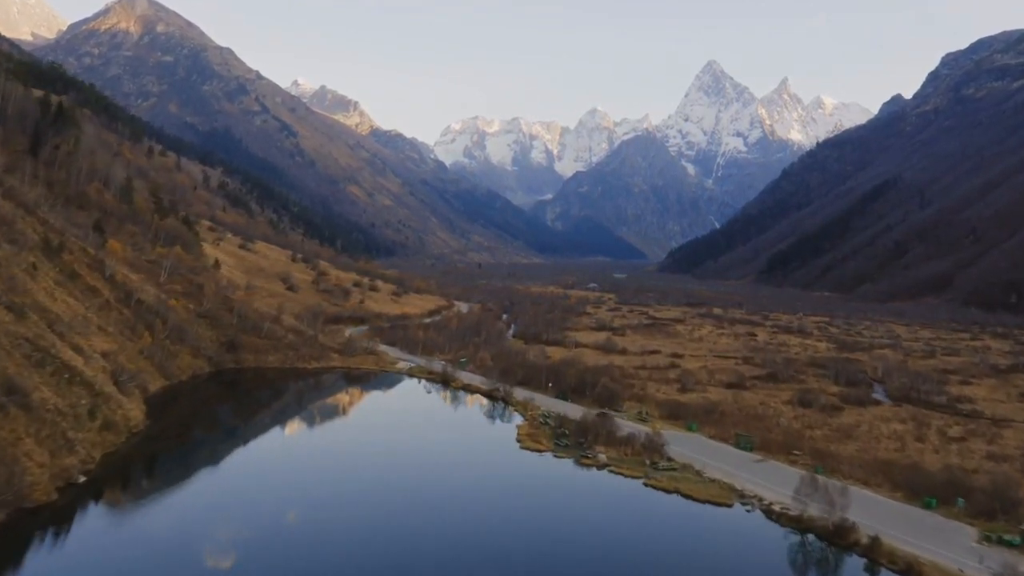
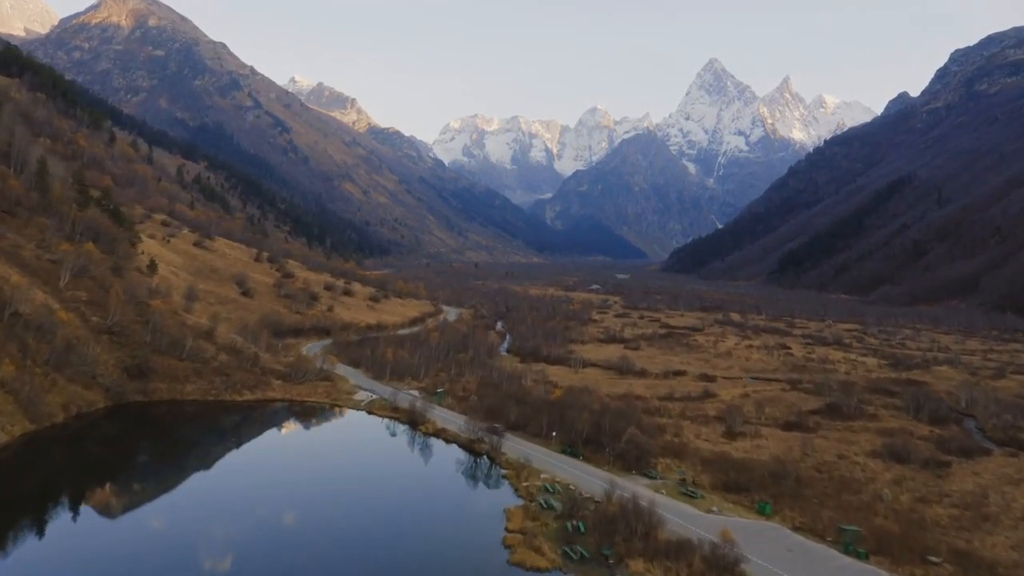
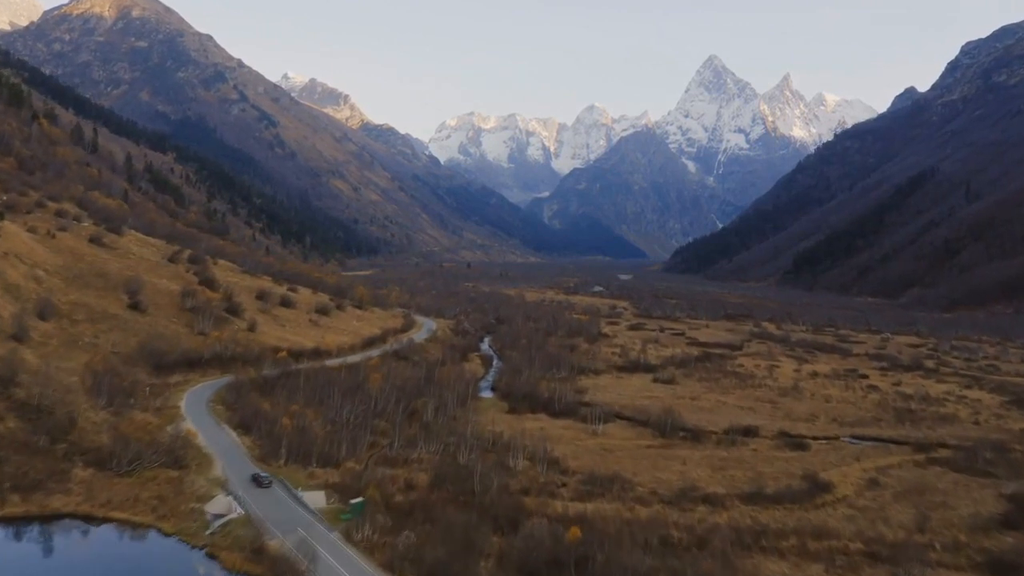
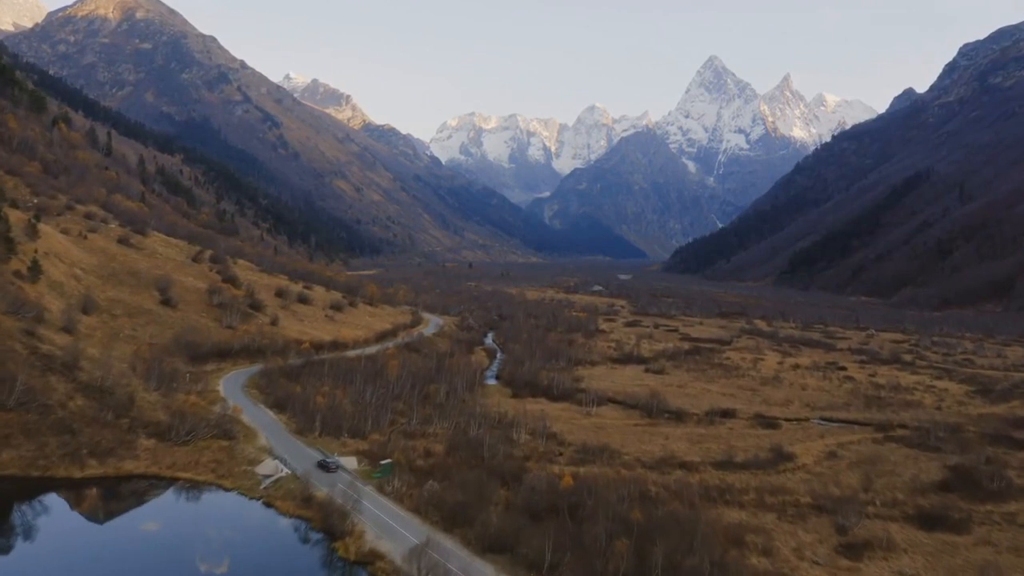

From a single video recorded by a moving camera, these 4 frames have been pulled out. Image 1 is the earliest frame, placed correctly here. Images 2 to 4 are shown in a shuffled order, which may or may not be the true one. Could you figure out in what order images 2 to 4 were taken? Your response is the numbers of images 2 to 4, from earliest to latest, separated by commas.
2, 4, 3
